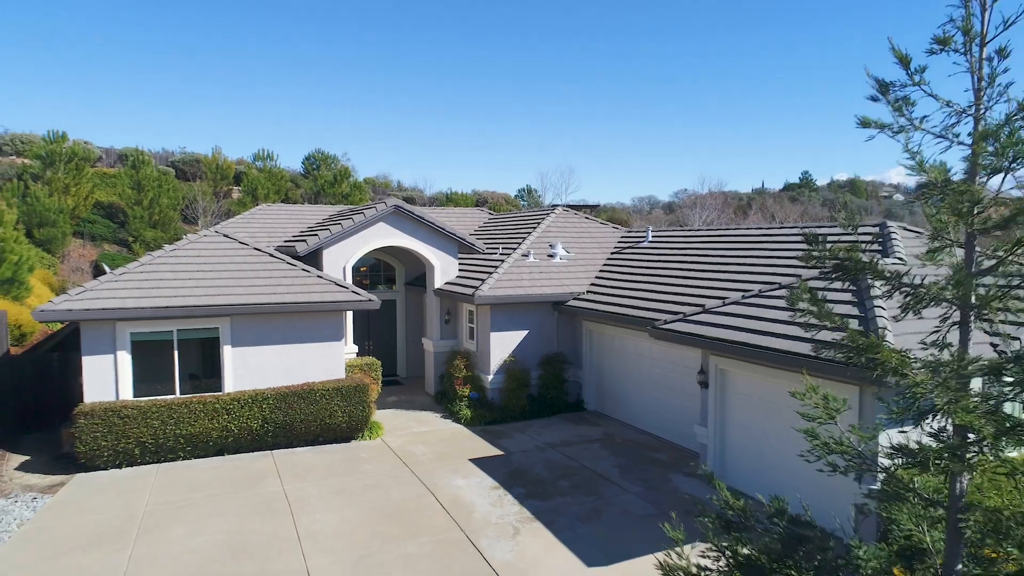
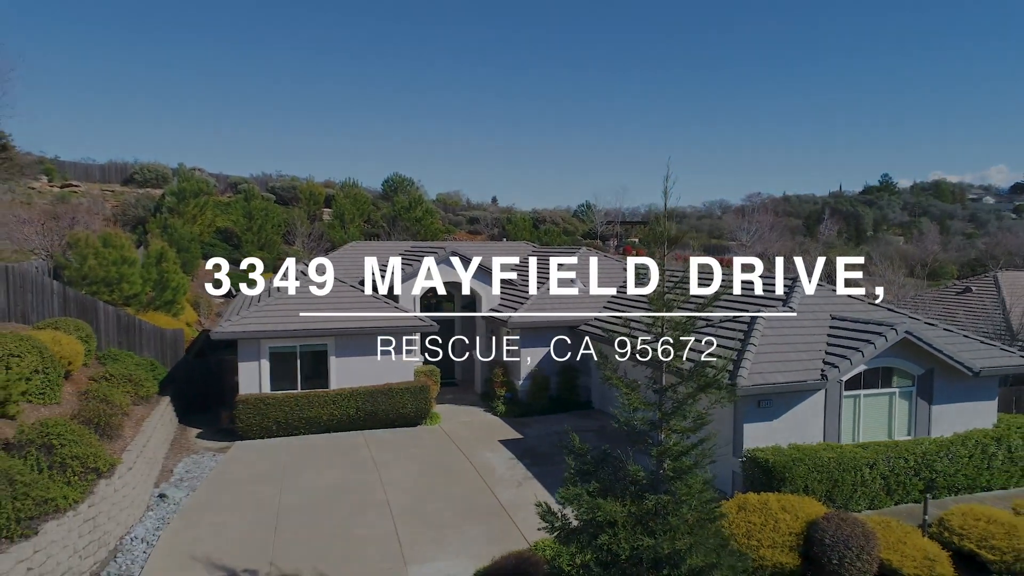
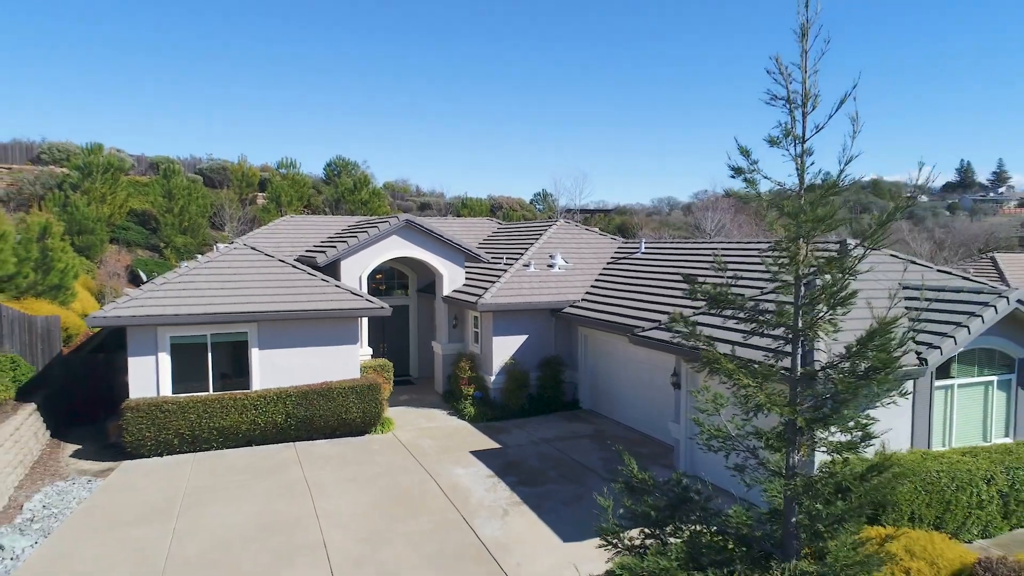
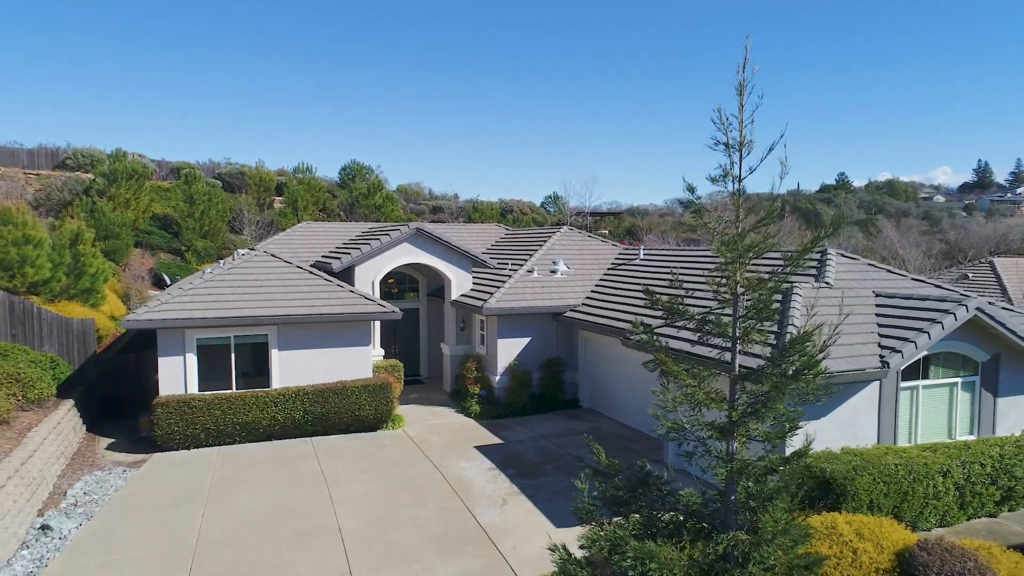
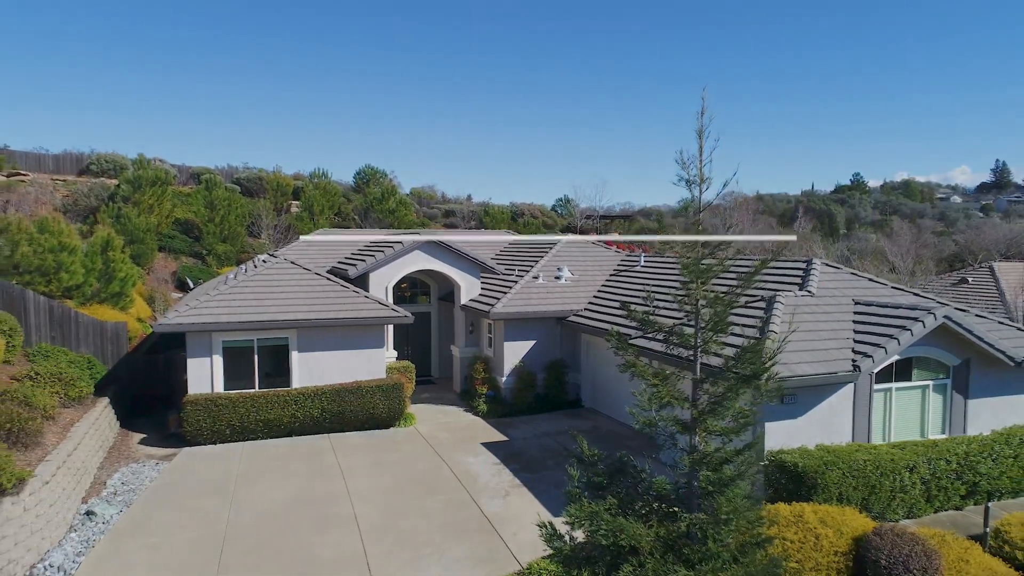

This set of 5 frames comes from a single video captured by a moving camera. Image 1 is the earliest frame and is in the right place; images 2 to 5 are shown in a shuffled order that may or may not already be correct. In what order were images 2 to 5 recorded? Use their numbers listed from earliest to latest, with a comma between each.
3, 4, 5, 2
